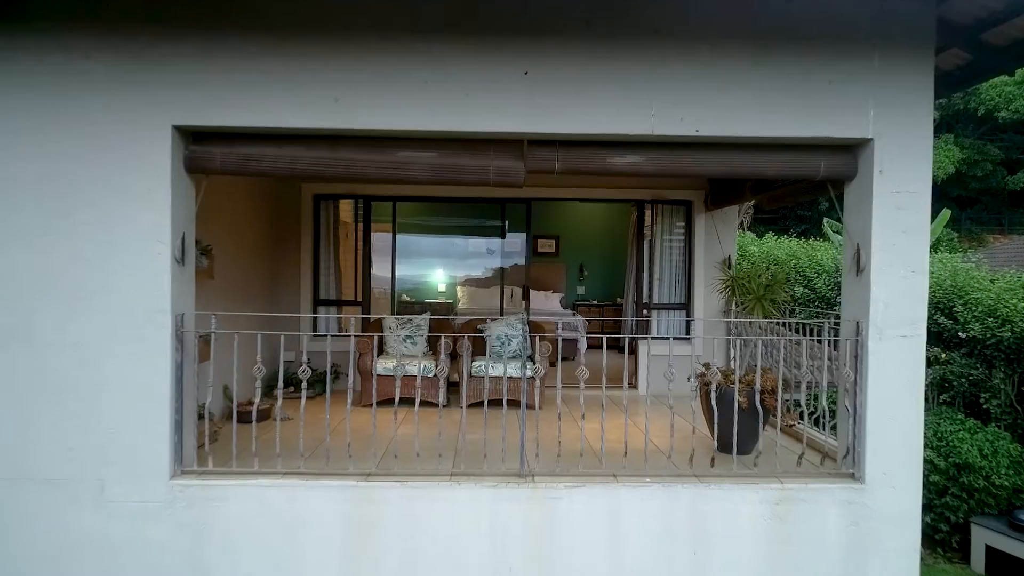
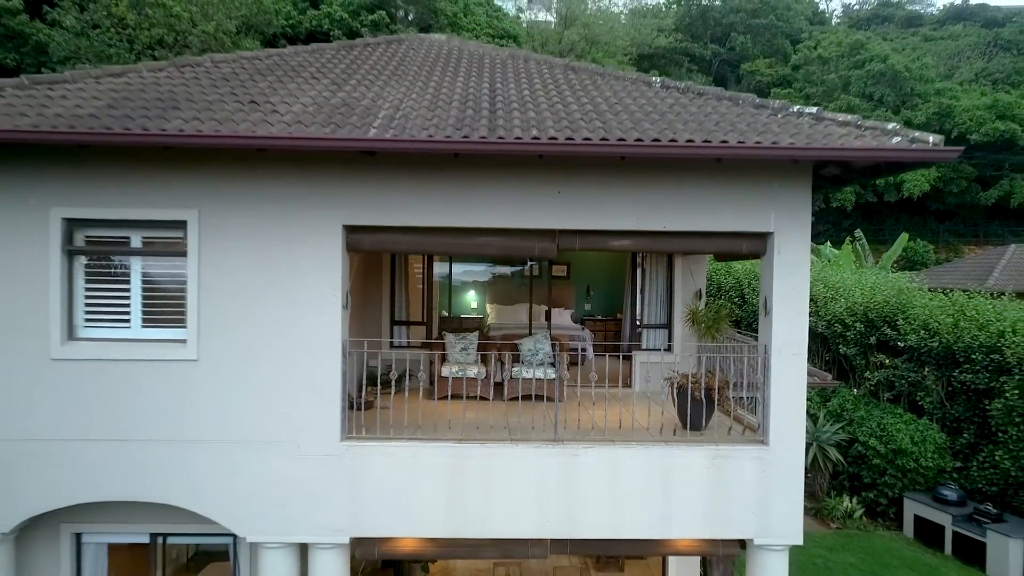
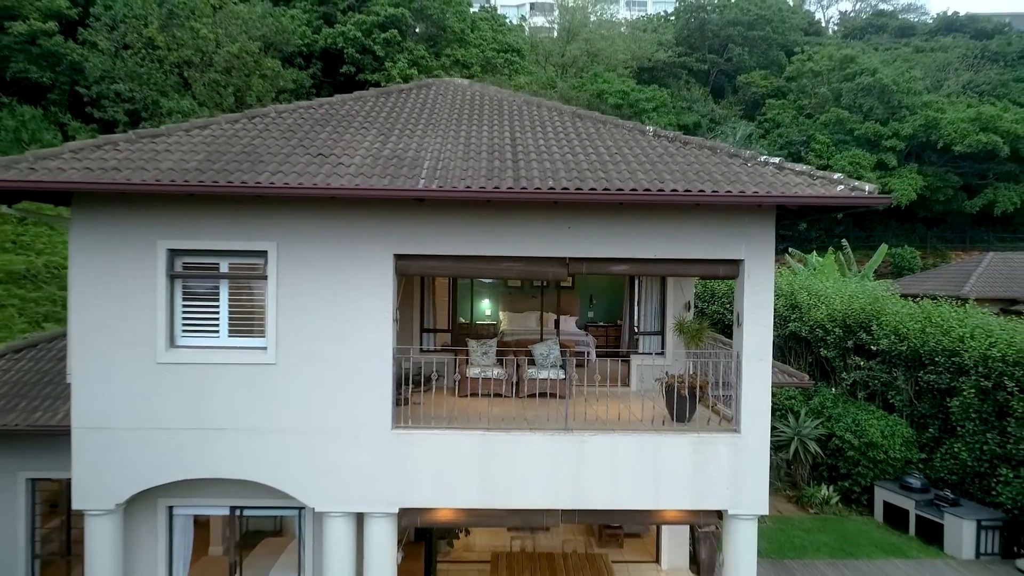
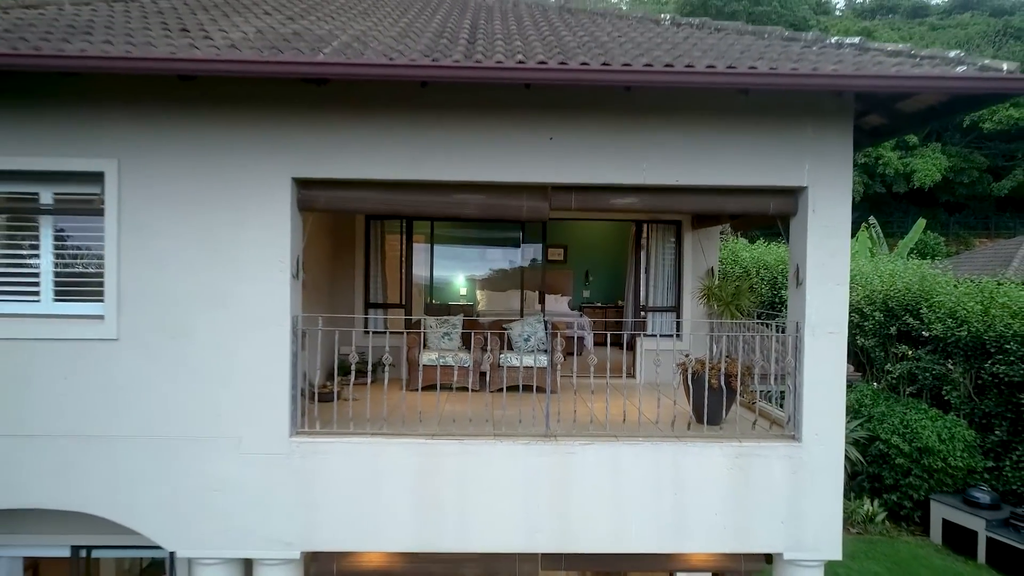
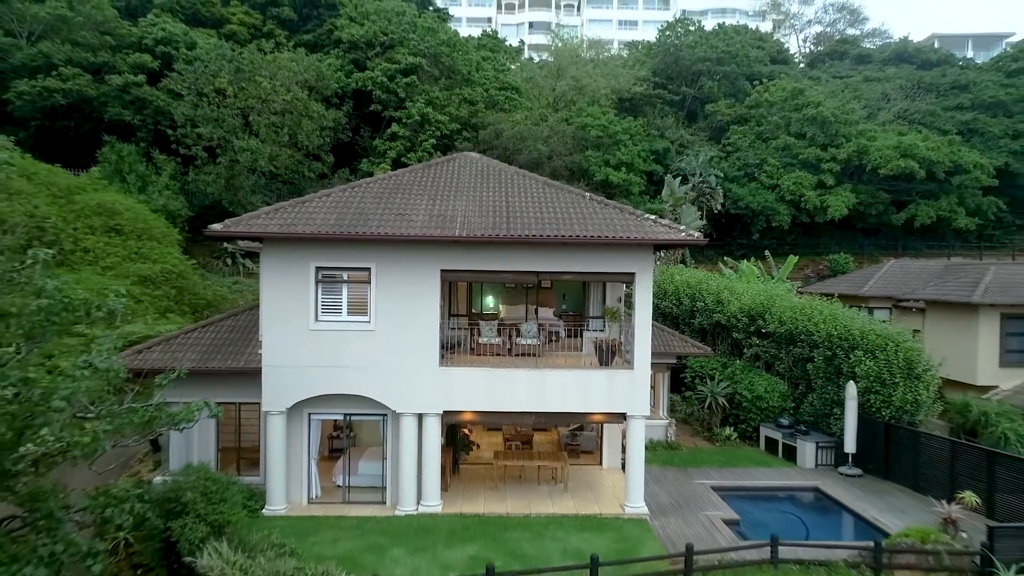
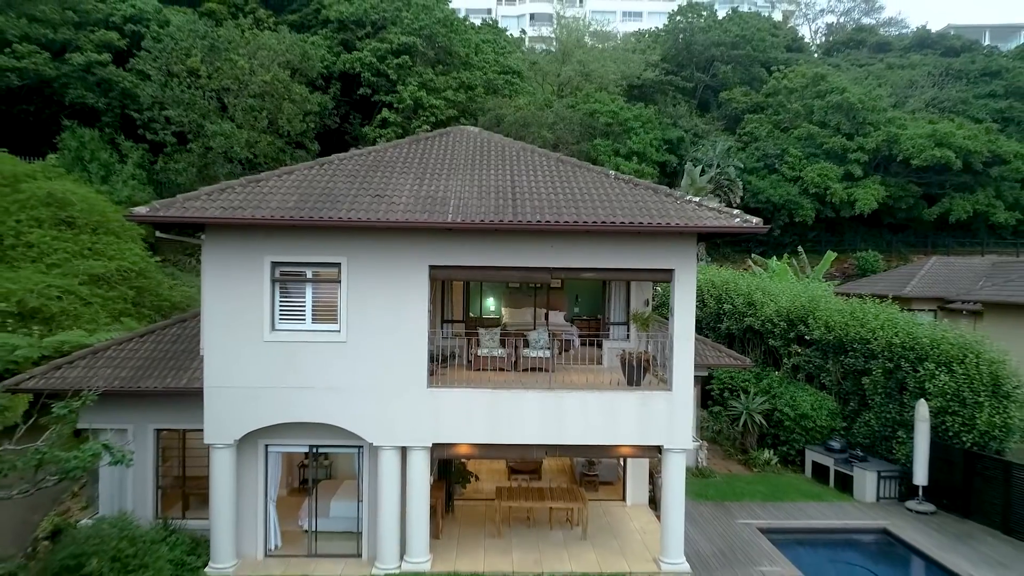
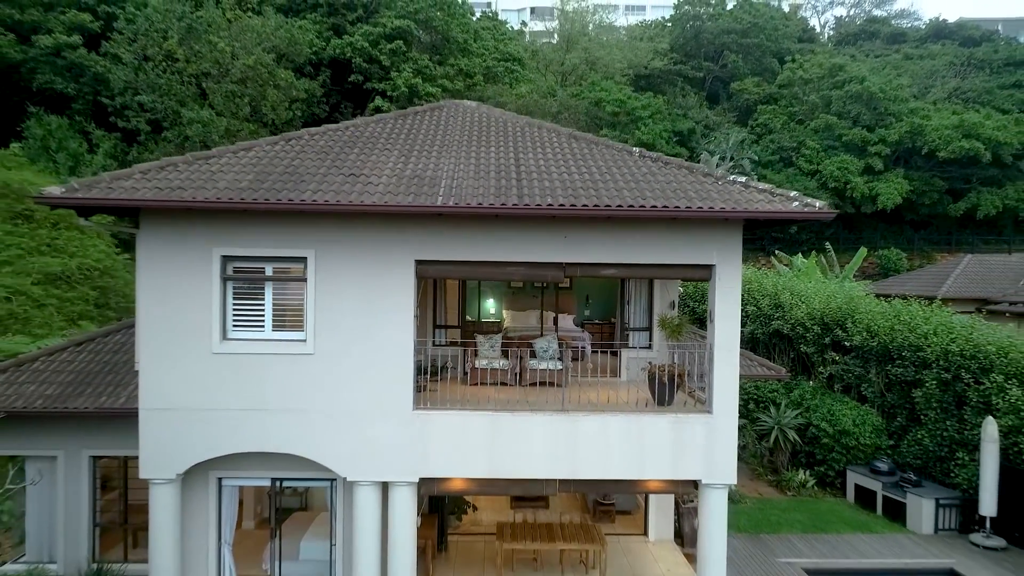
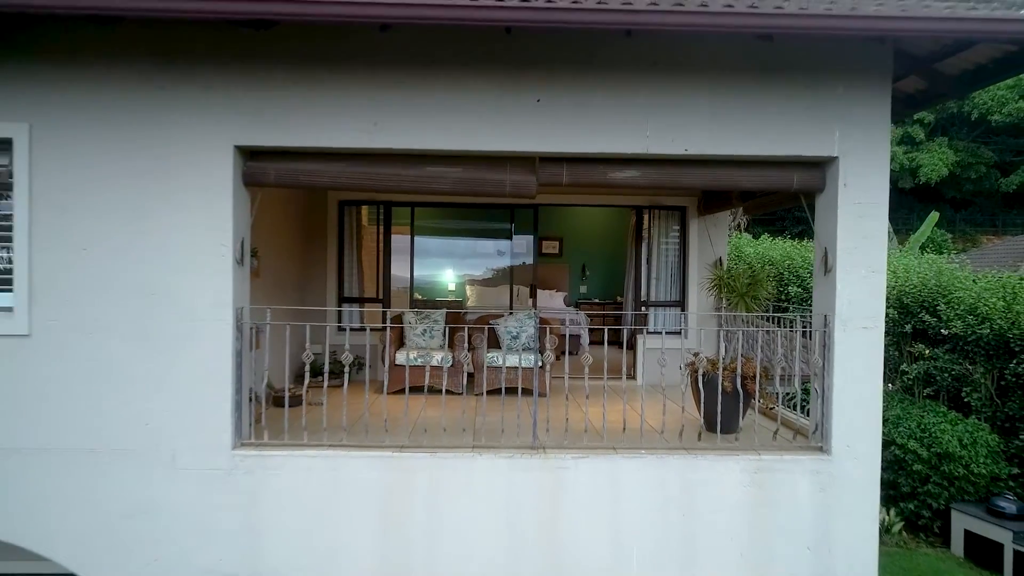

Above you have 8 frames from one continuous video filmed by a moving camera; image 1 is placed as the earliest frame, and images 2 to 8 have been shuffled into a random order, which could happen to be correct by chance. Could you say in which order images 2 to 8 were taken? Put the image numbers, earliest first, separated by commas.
8, 4, 2, 3, 7, 6, 5
